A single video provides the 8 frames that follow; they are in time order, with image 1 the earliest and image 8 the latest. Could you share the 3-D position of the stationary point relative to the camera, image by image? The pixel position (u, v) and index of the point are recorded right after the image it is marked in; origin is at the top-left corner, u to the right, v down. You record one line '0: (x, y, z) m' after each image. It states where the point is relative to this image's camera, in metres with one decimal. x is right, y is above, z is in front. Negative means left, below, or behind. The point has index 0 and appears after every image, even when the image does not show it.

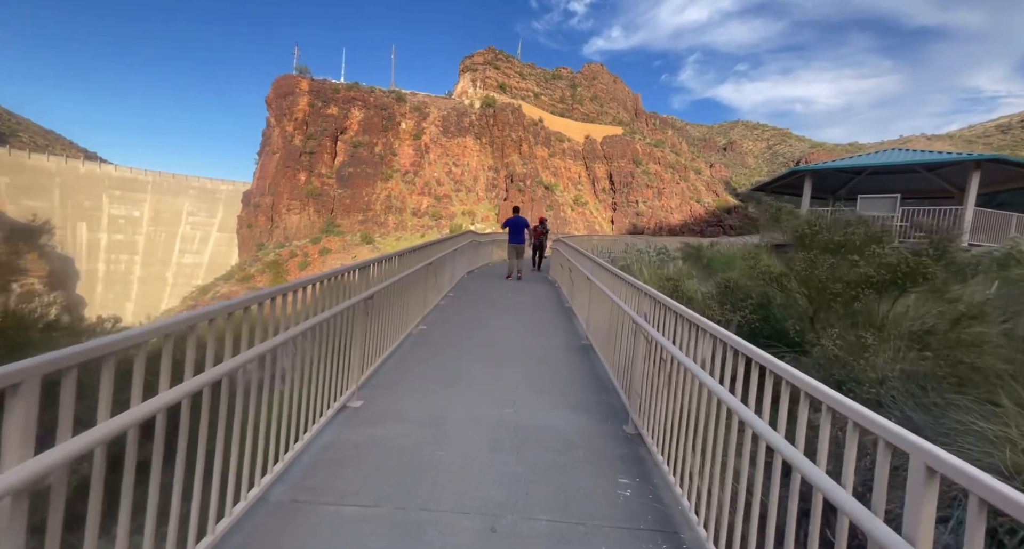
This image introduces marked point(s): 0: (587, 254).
0: (+1.3, +0.4, +7.5) m
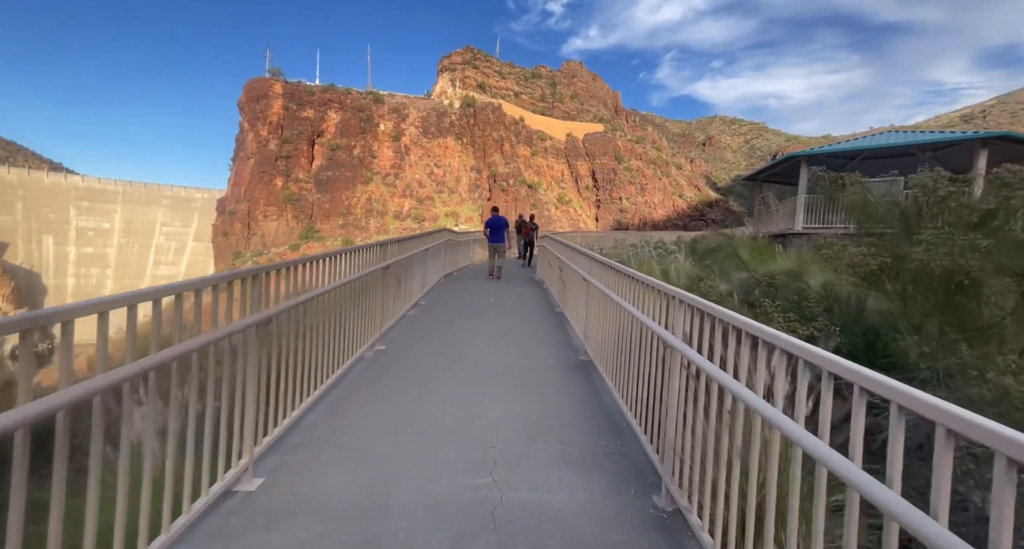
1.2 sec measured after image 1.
0: (+1.0, +0.4, +7.0) m
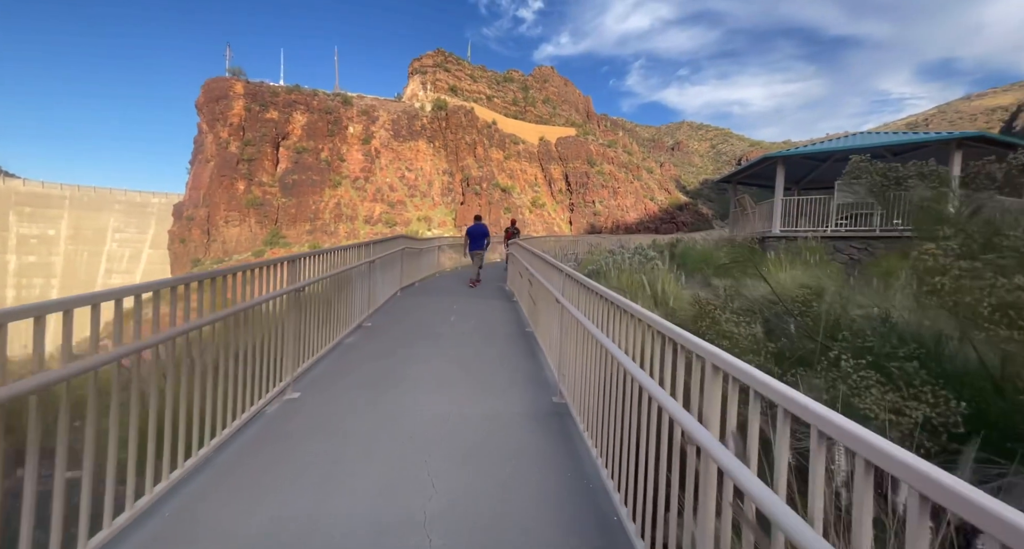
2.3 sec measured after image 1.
0: (+0.5, +0.3, +6.5) m
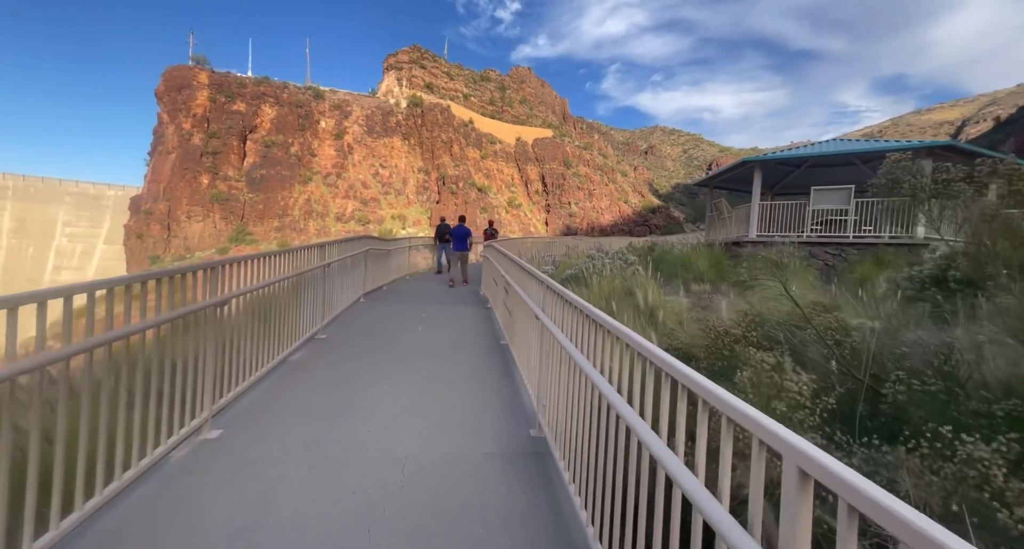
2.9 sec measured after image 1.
0: (+0.1, +0.2, +6.2) m
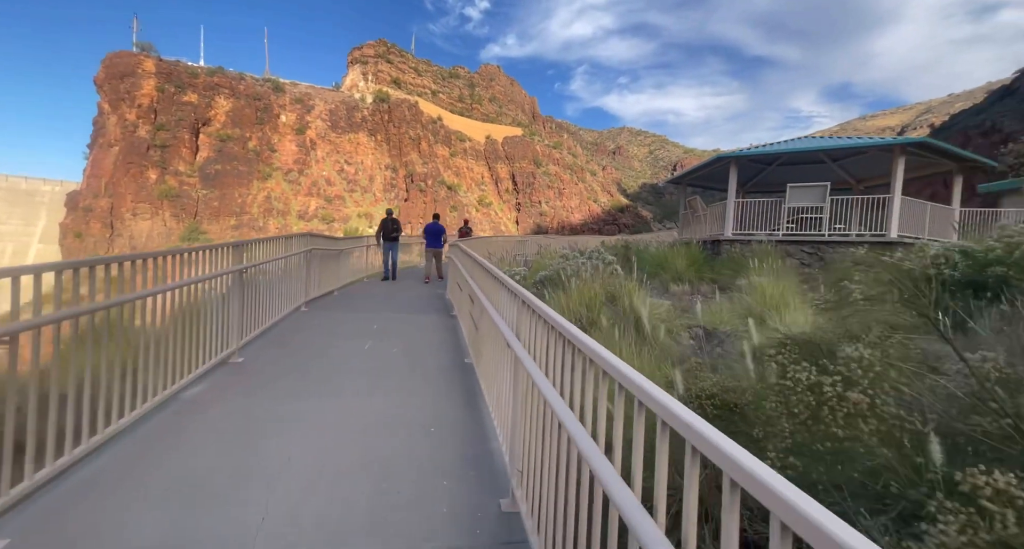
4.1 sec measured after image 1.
0: (-0.3, +0.2, +5.7) m
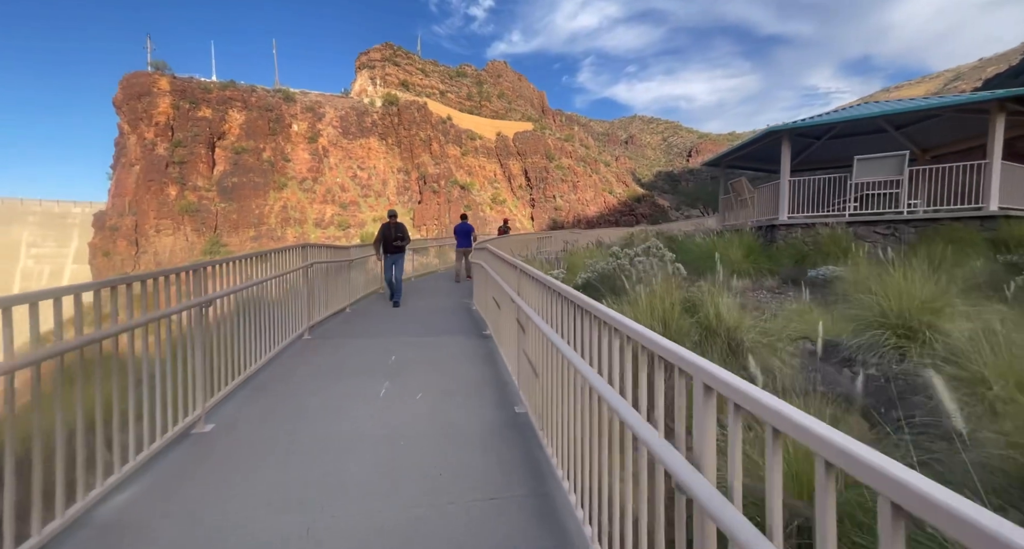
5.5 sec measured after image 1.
0: (+0.1, +0.1, +5.1) m
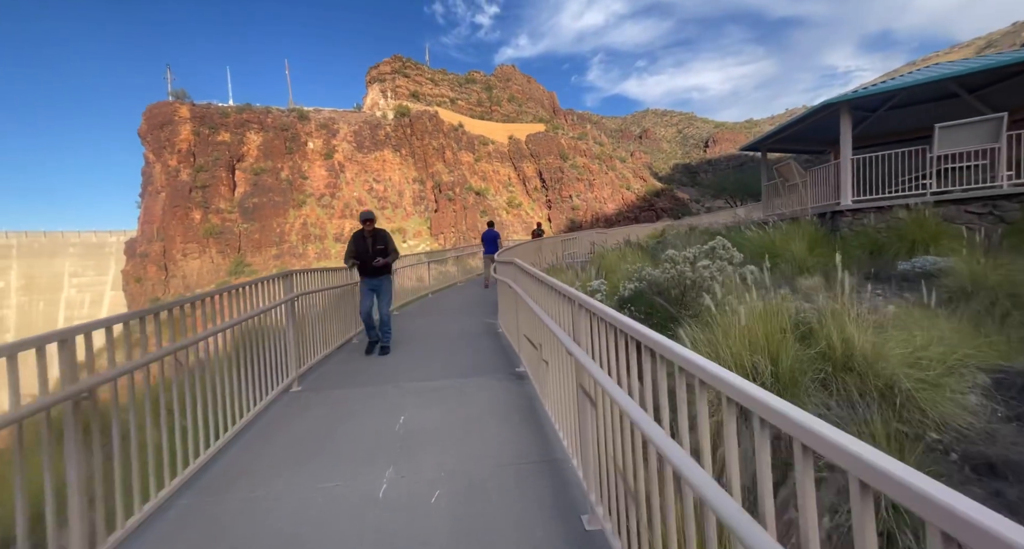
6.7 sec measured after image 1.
0: (+0.3, 0.0, +4.4) m
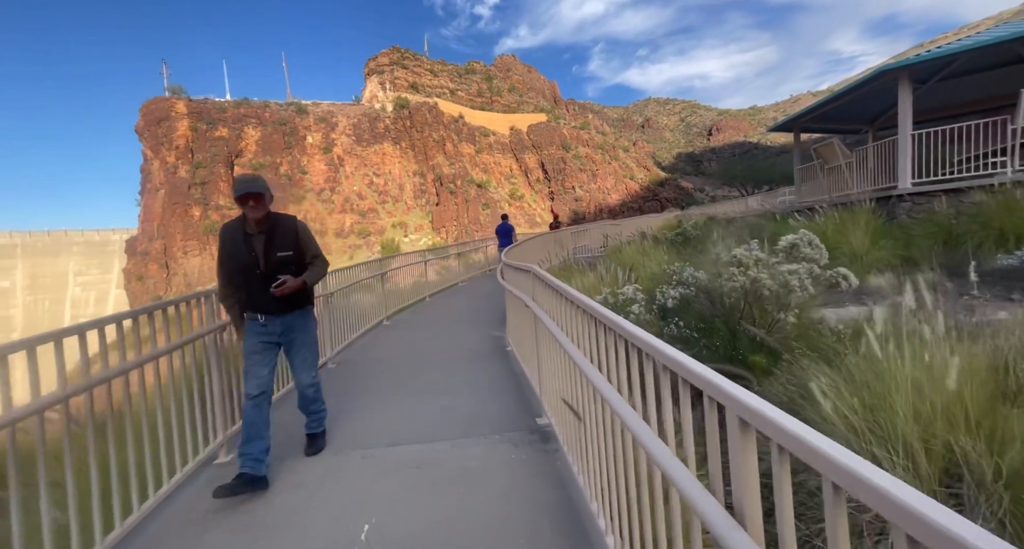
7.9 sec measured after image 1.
0: (+0.4, 0.0, +3.7) m
